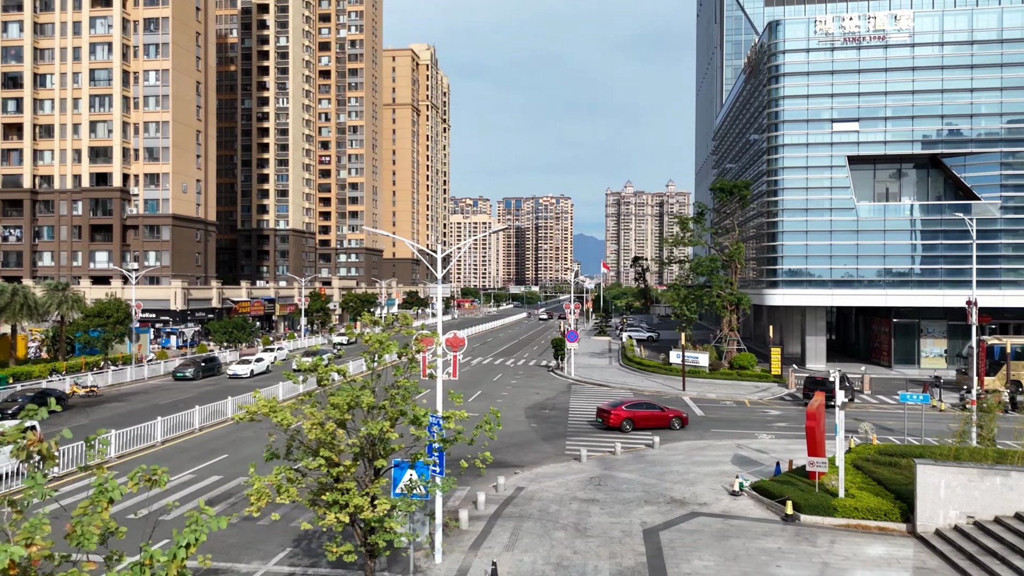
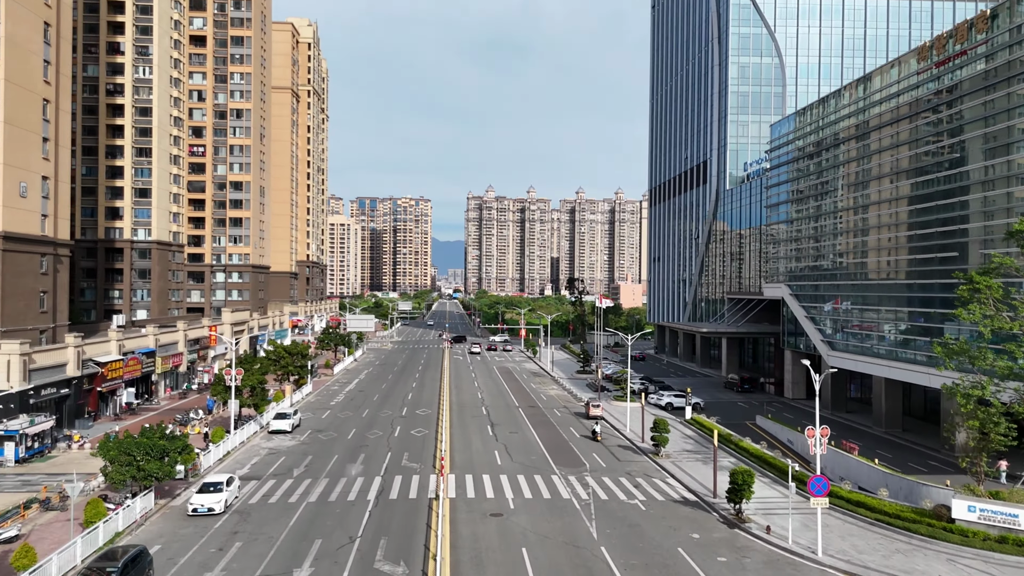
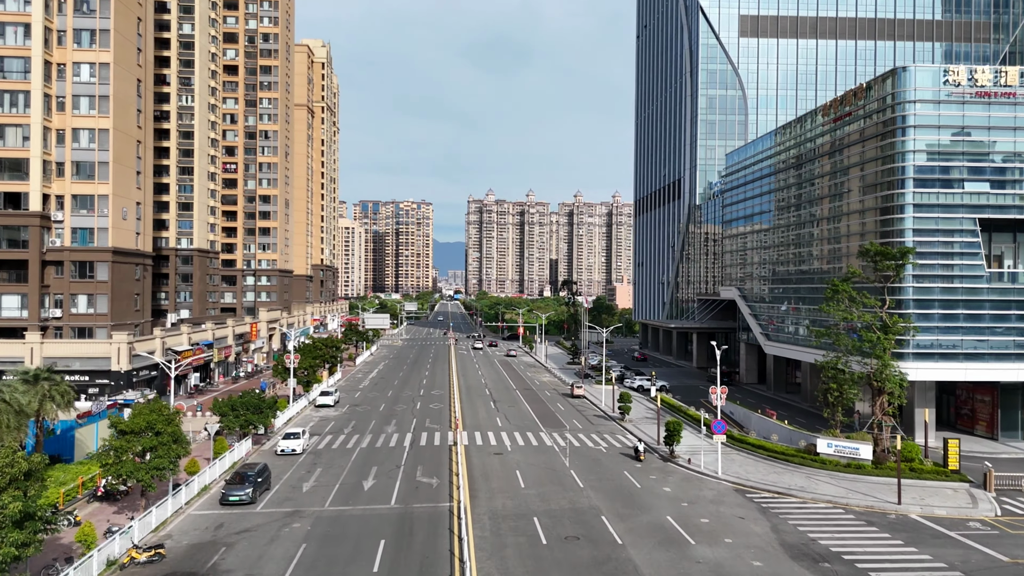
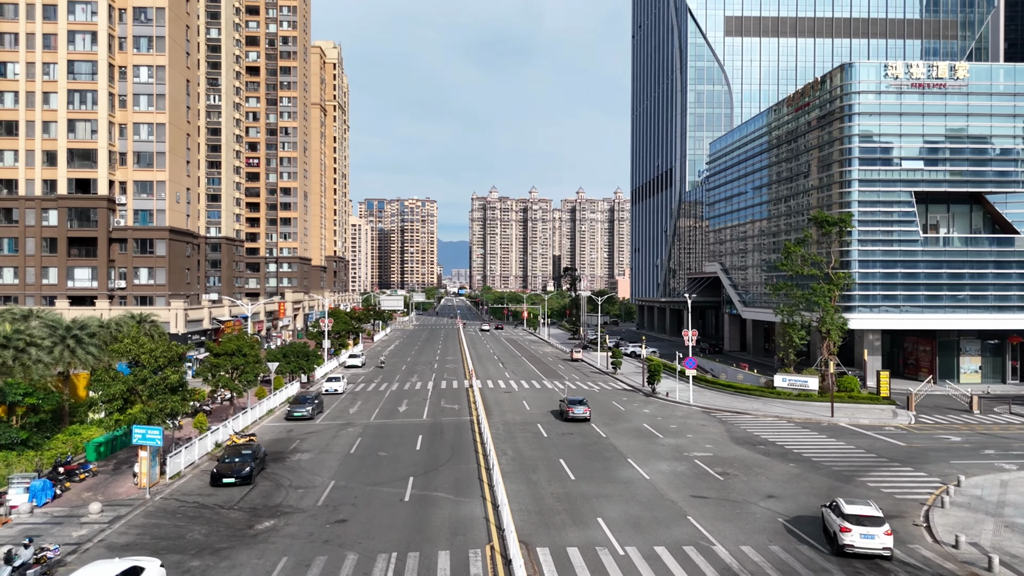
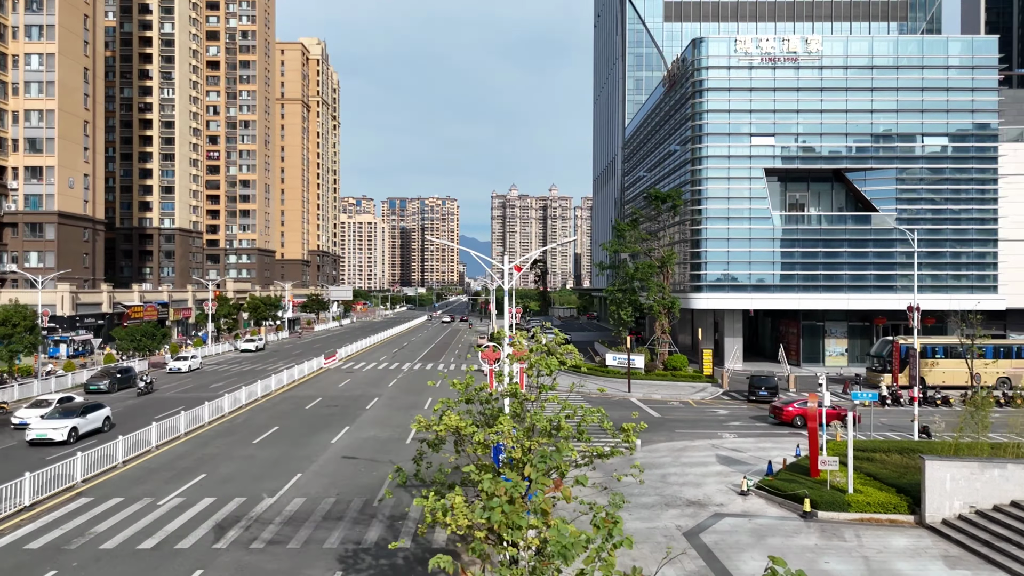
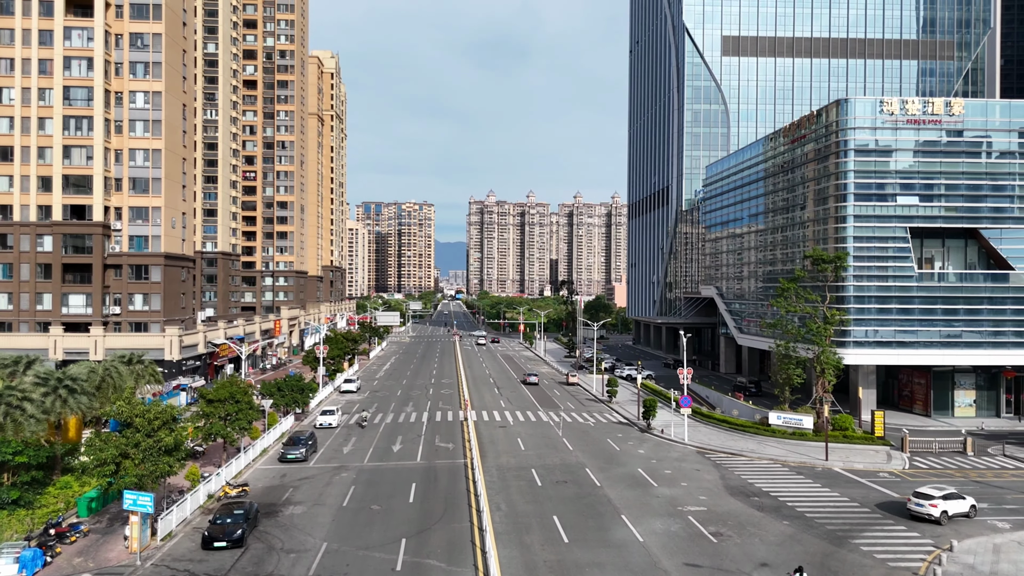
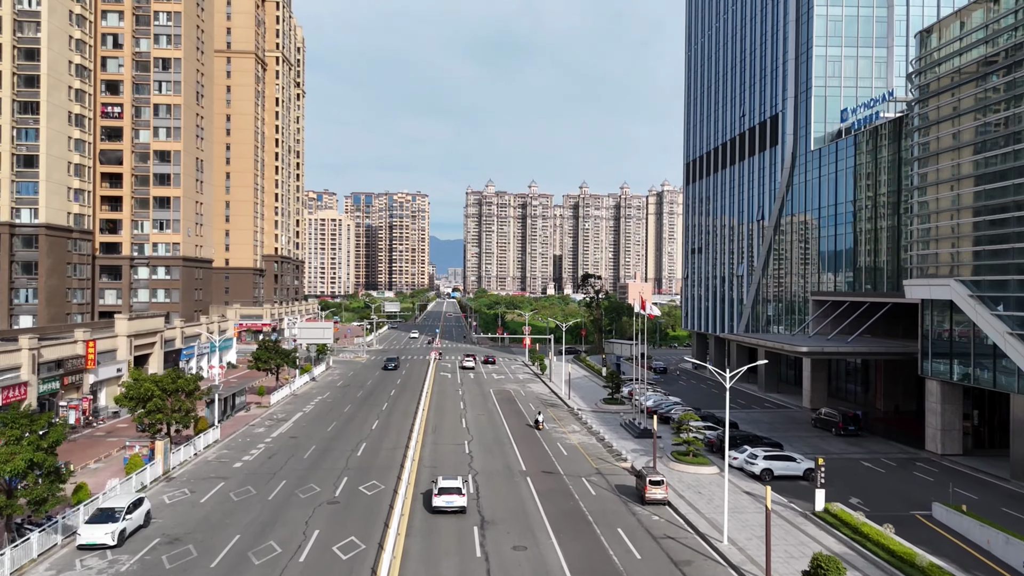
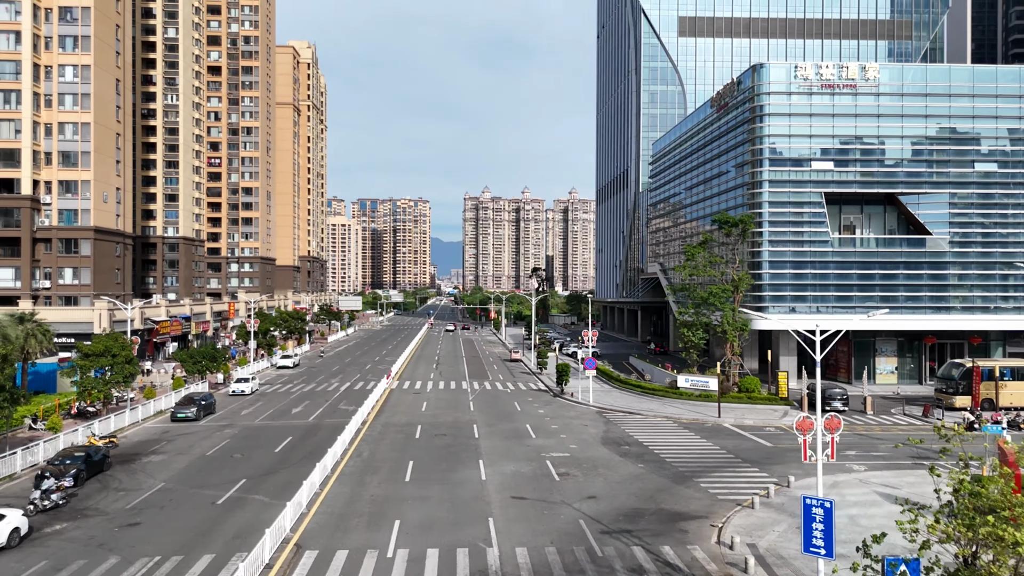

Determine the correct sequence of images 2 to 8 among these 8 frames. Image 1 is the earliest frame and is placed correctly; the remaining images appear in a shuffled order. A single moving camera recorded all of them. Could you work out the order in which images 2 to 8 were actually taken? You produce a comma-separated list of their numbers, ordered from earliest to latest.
5, 8, 4, 6, 3, 2, 7
